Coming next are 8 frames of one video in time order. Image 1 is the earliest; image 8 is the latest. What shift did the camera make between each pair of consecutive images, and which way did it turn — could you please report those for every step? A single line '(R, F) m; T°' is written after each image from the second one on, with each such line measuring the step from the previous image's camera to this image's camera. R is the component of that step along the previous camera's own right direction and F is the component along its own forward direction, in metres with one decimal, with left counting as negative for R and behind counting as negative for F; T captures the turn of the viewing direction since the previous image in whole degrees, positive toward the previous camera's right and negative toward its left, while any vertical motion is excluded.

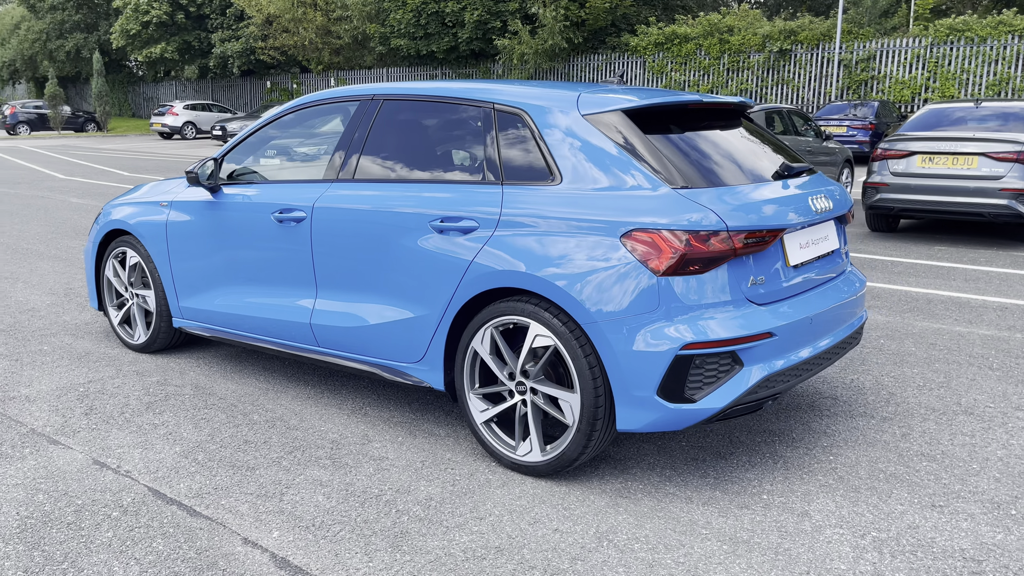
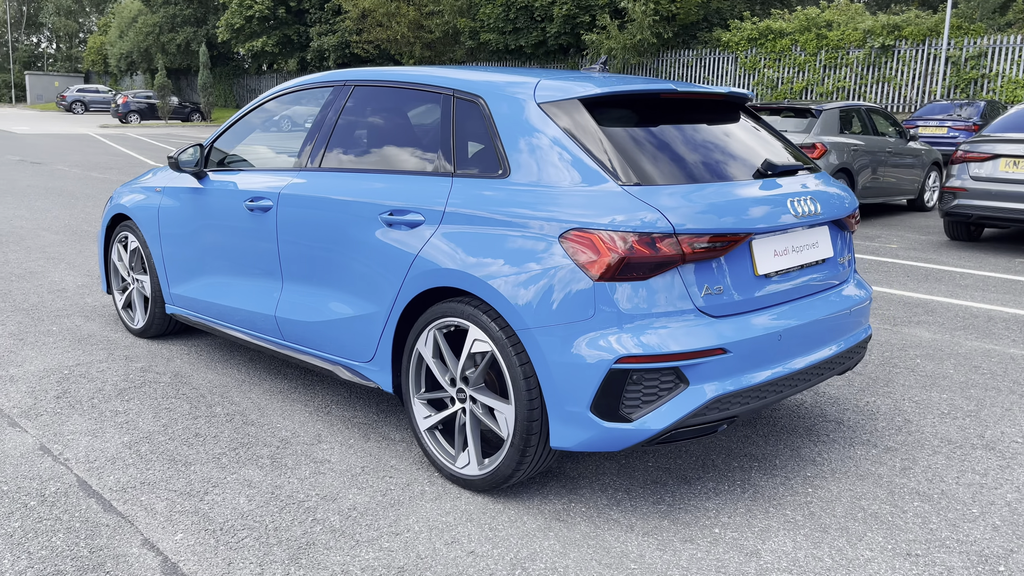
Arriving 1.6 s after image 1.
(+0.6, +0.3) m; -6°
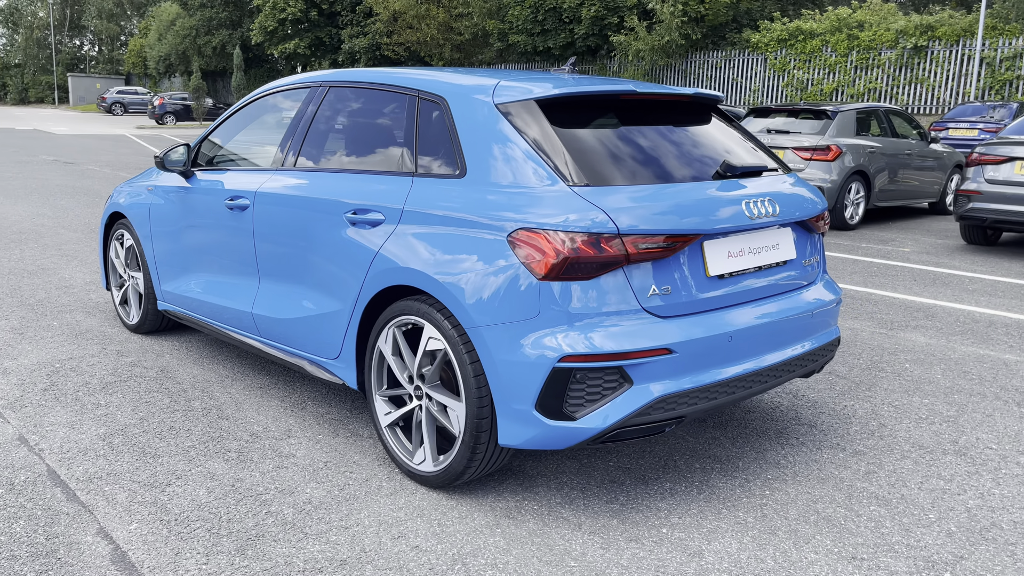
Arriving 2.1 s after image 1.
(+0.3, 0.0) m; -2°
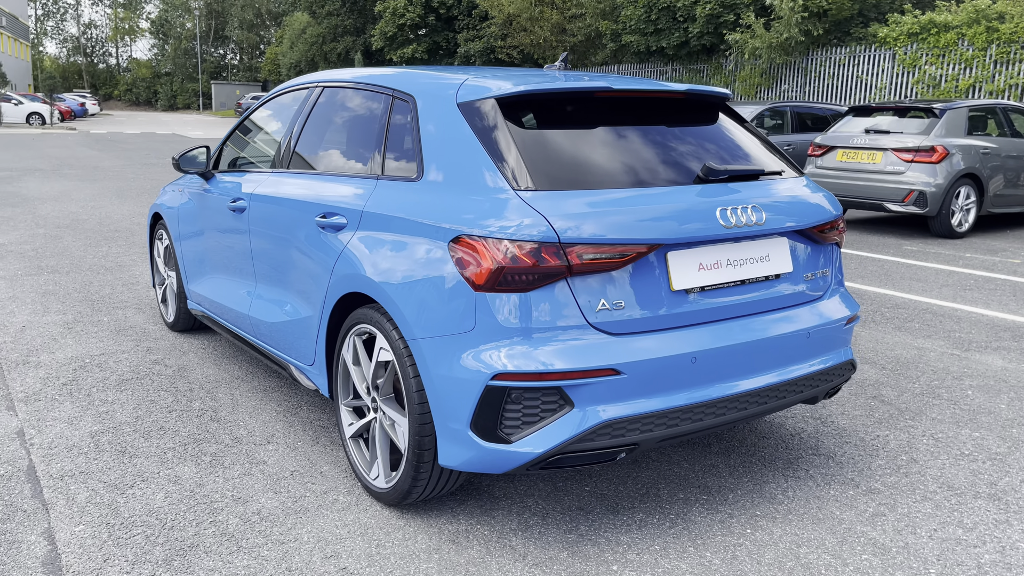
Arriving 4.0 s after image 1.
(+0.6, +0.2) m; -8°
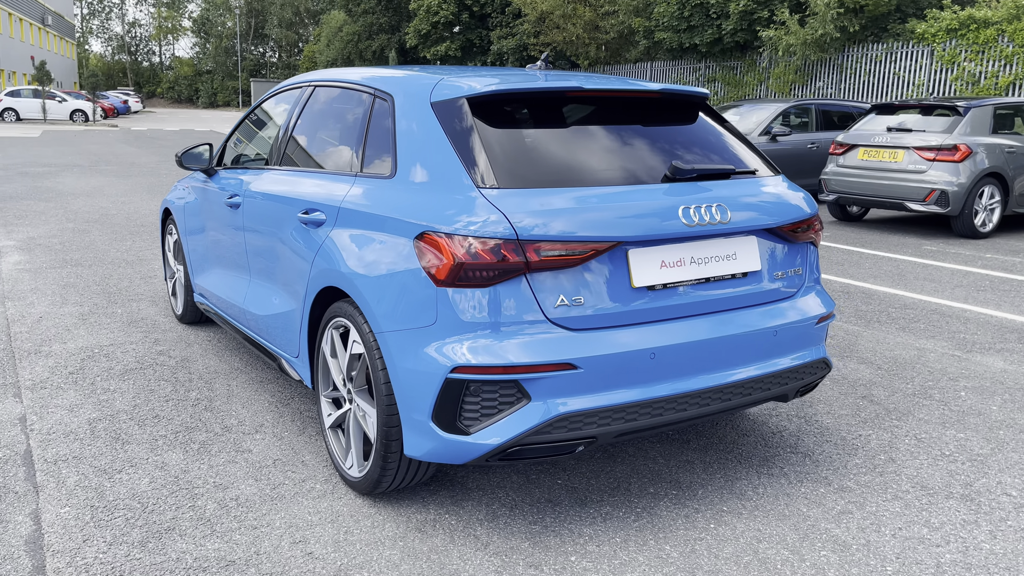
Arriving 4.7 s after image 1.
(+0.2, -0.1) m; -2°
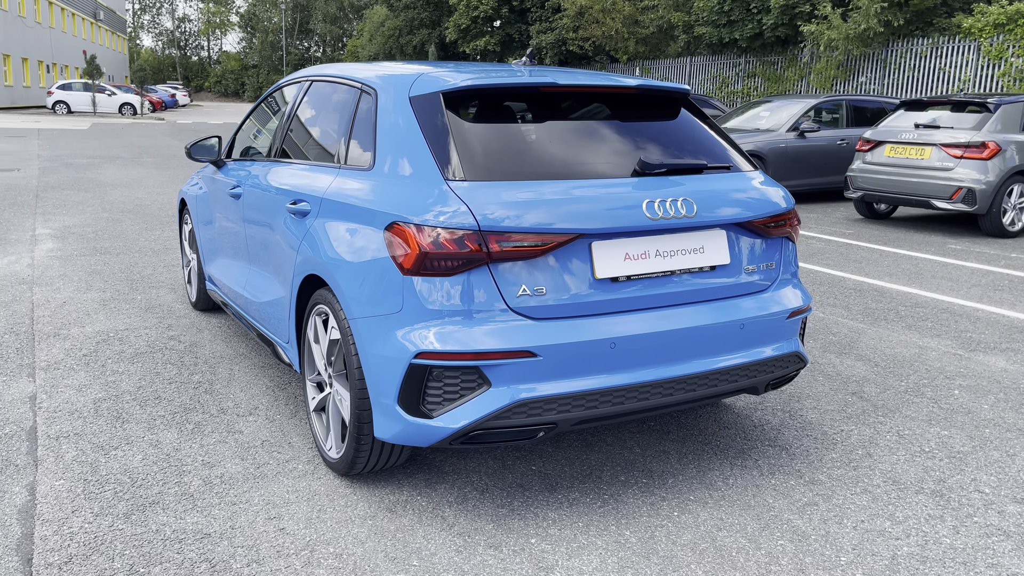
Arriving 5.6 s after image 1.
(+0.2, -0.1) m; -3°
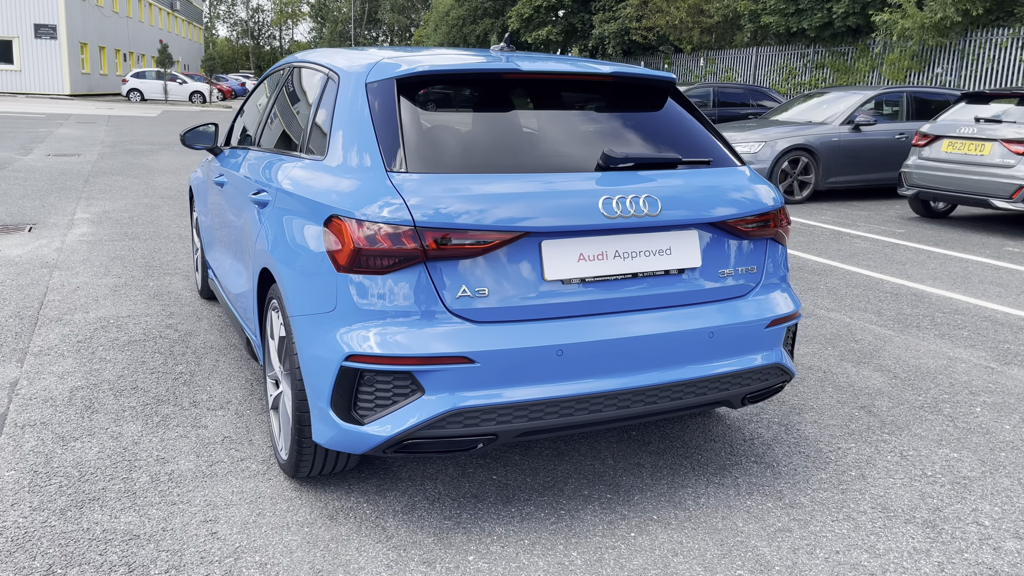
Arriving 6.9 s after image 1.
(+0.4, +0.2) m; -4°
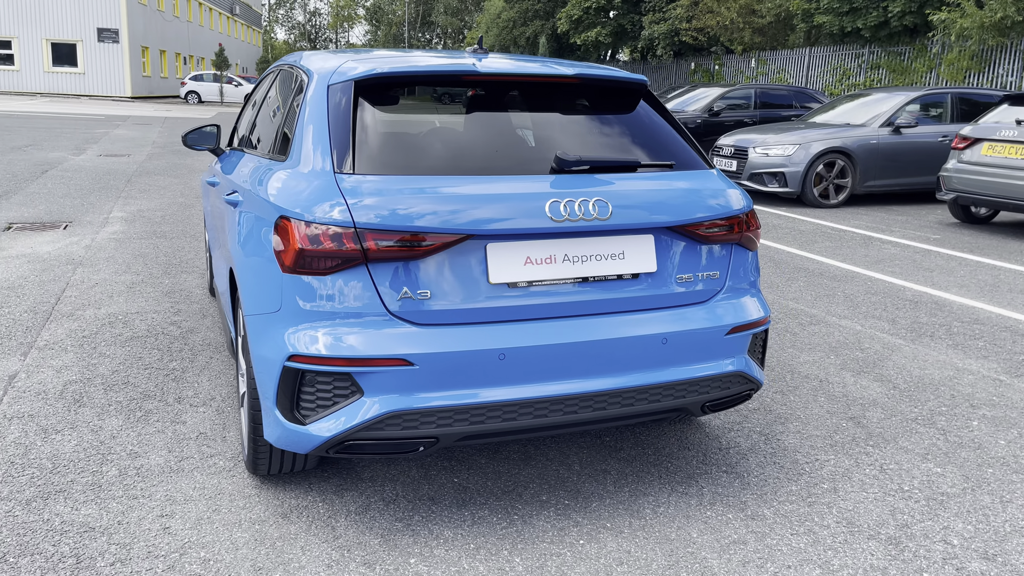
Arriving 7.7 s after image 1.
(+0.3, 0.0) m; -4°
